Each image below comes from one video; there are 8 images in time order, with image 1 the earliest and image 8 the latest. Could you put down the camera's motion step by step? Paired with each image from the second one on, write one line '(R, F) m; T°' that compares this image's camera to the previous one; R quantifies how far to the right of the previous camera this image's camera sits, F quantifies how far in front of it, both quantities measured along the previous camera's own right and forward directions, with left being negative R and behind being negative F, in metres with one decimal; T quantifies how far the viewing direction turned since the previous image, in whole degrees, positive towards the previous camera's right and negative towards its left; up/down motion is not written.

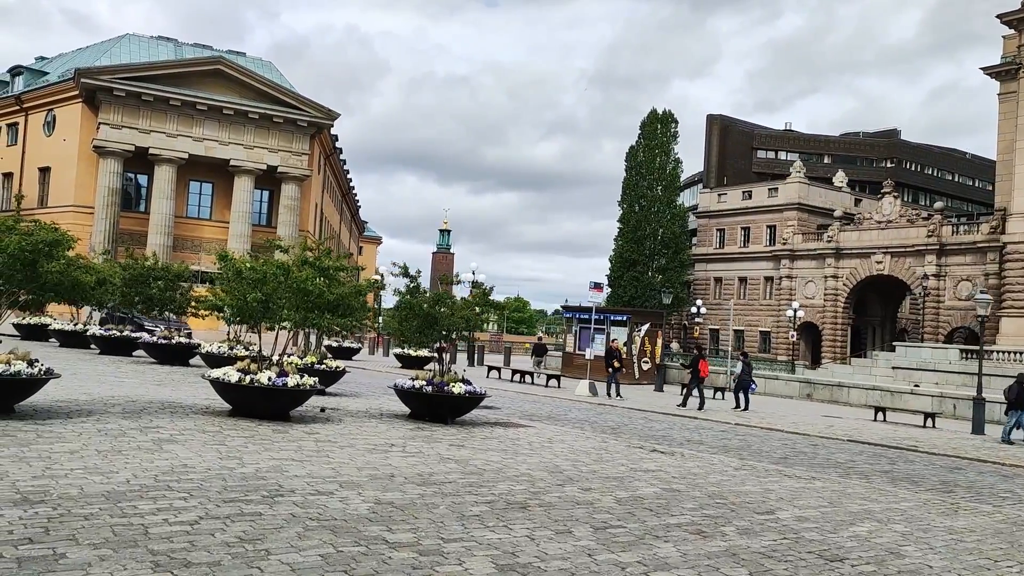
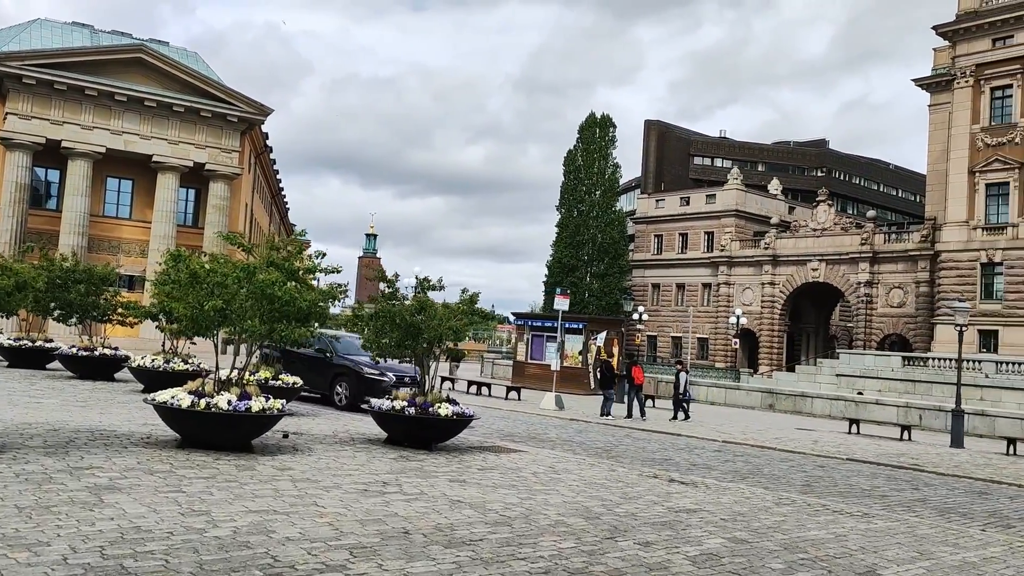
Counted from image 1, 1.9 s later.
(-1.1, +1.9) m; +5°
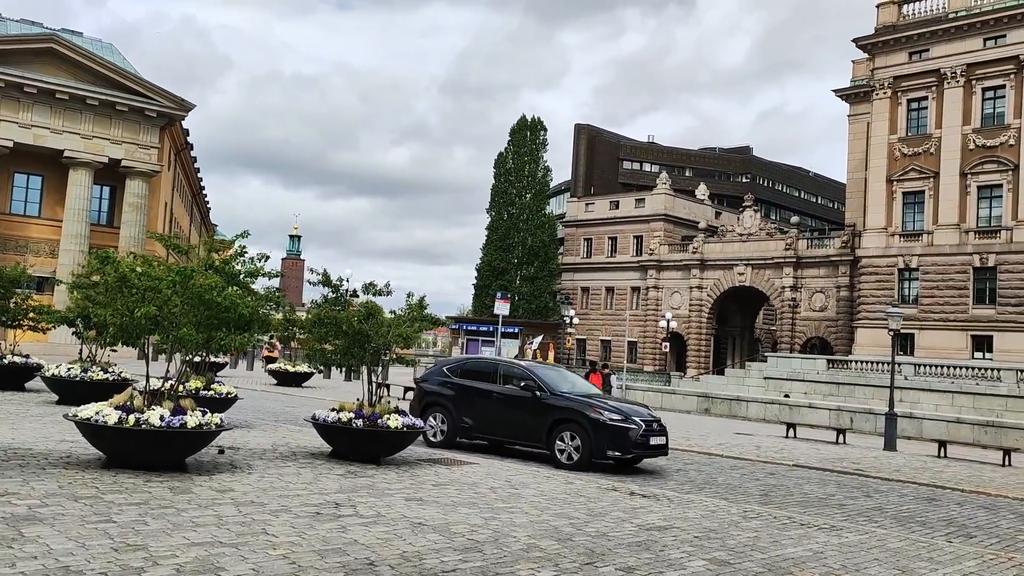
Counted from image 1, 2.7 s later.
(-0.4, +0.6) m; +5°
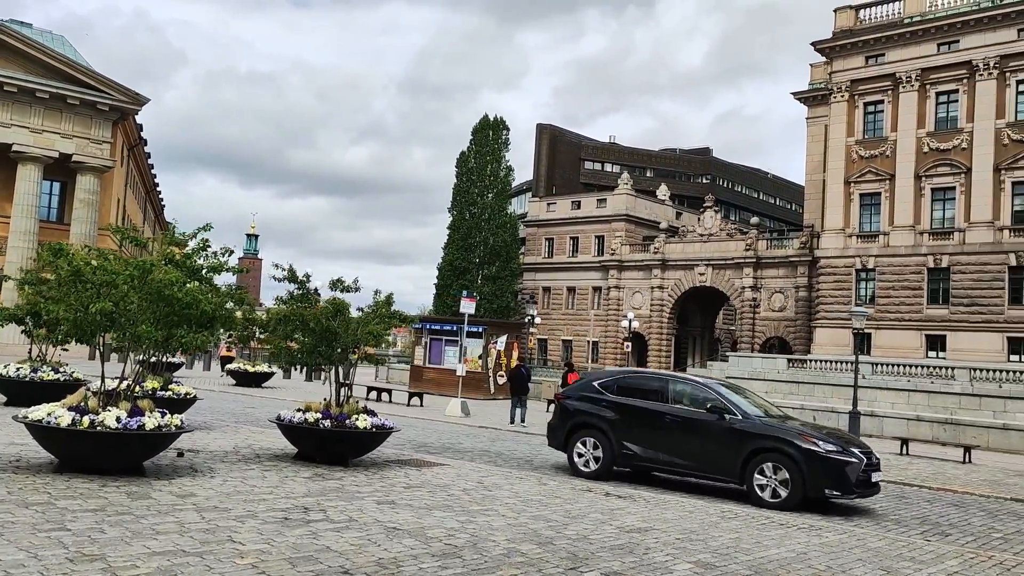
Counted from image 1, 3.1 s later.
(-0.2, +0.3) m; +3°
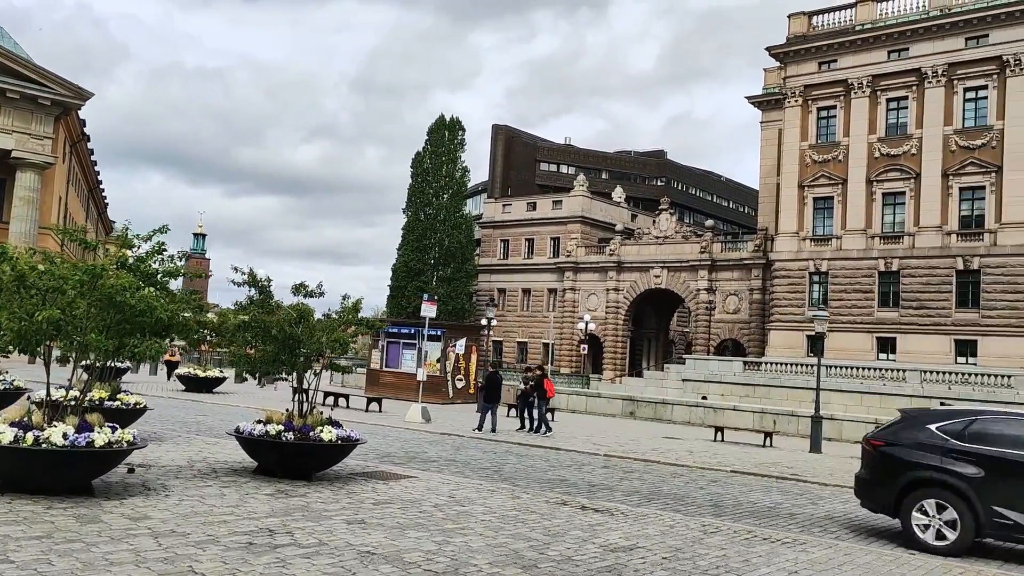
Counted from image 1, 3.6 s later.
(-0.3, +0.5) m; +3°
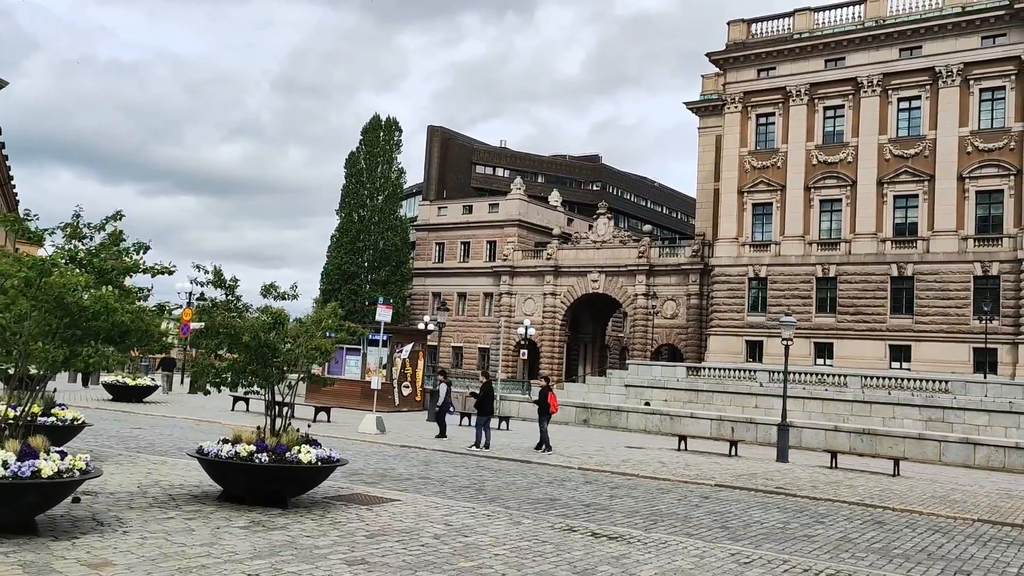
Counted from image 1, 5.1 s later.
(-0.9, +1.2) m; +5°
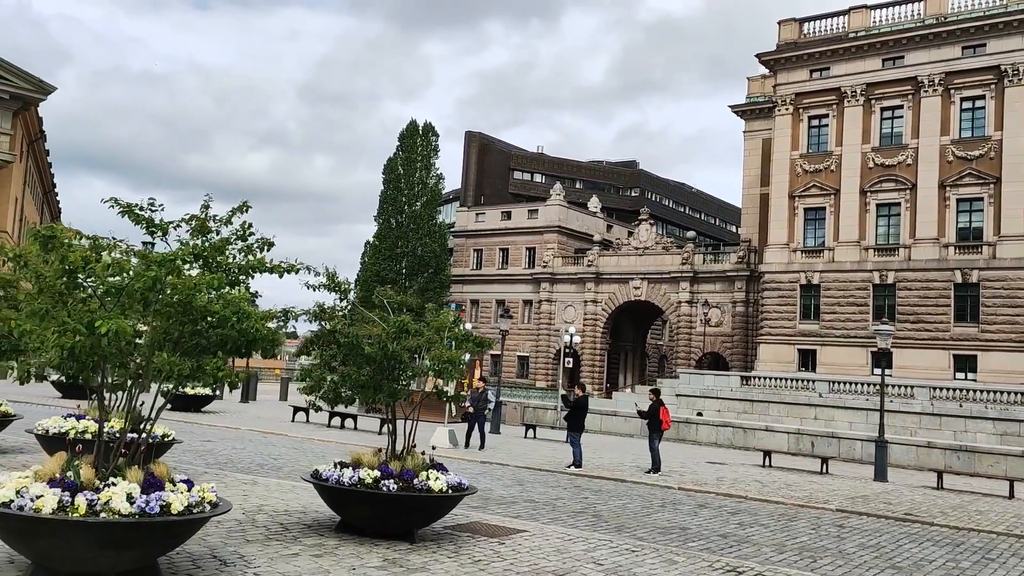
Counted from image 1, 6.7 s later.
(-1.4, +1.2) m; -2°
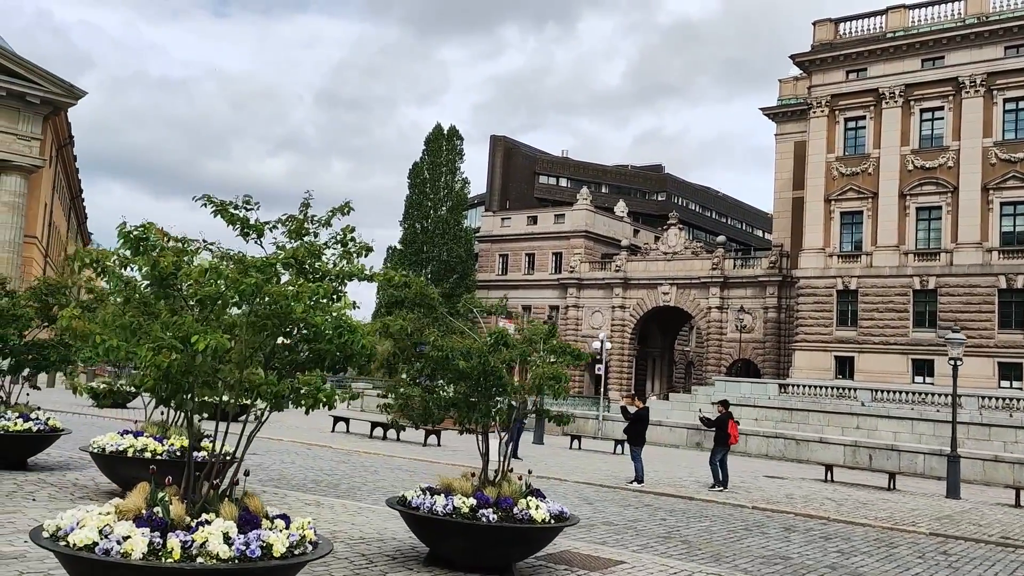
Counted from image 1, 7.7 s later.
(-0.9, +0.9) m; -1°
